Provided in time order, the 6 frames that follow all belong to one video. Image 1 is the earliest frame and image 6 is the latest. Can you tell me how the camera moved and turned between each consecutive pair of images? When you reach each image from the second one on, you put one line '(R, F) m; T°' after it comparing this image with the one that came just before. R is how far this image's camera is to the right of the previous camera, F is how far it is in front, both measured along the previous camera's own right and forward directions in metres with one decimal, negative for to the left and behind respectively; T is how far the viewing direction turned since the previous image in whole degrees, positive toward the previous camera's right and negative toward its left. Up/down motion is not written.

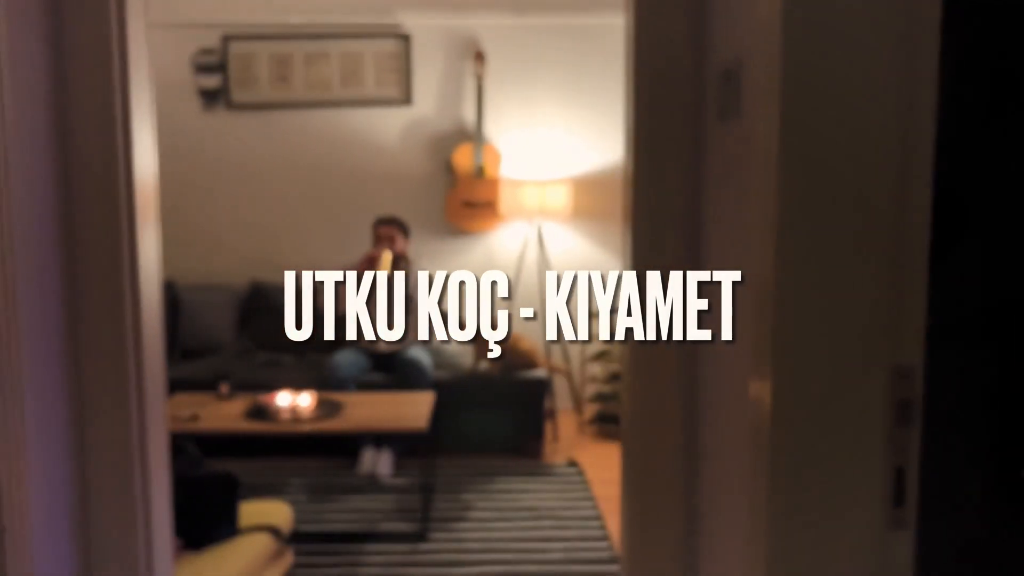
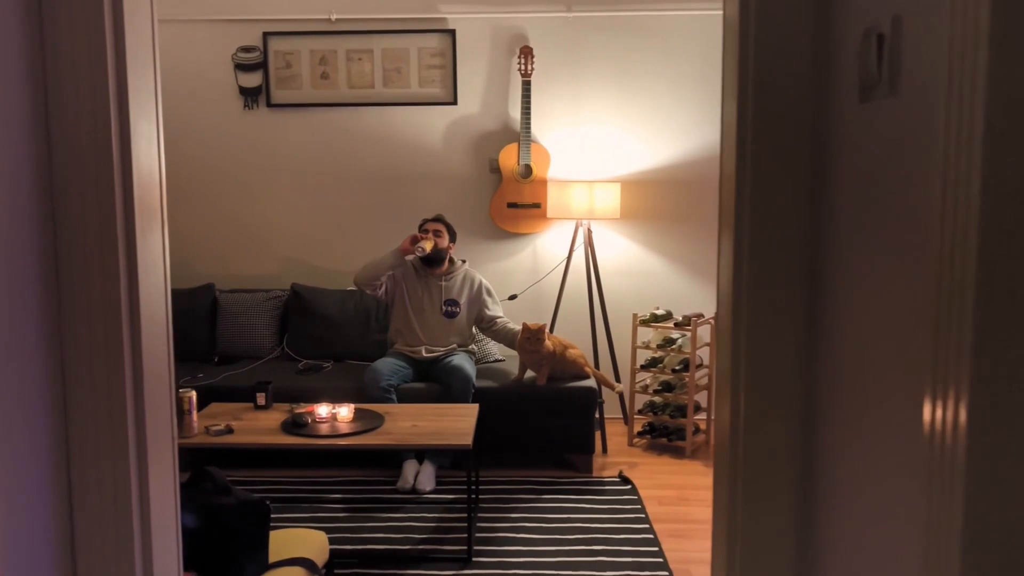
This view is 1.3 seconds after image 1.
(0.0, +0.2) m; -3°
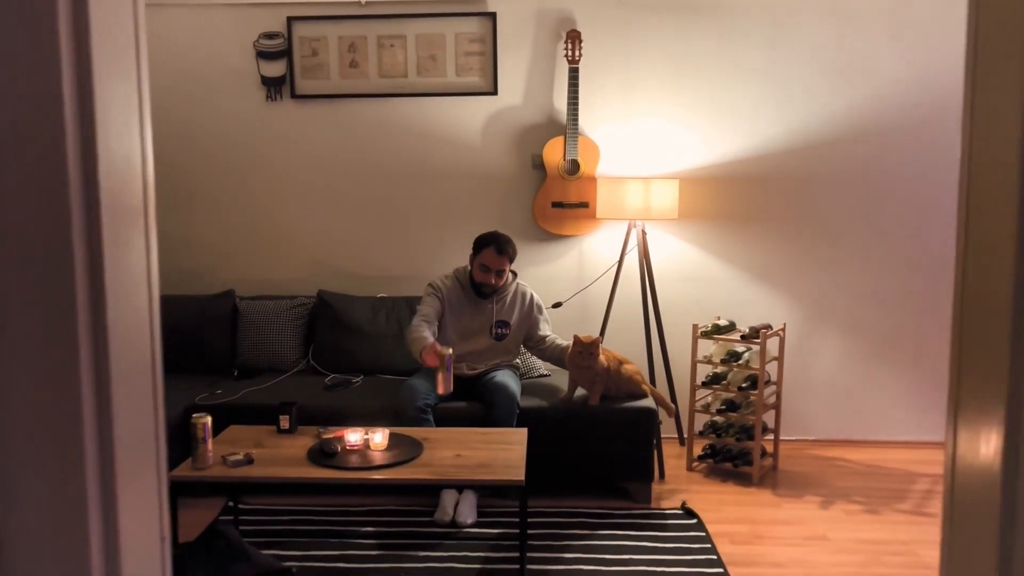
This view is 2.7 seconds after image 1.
(-0.1, +0.3) m; -1°
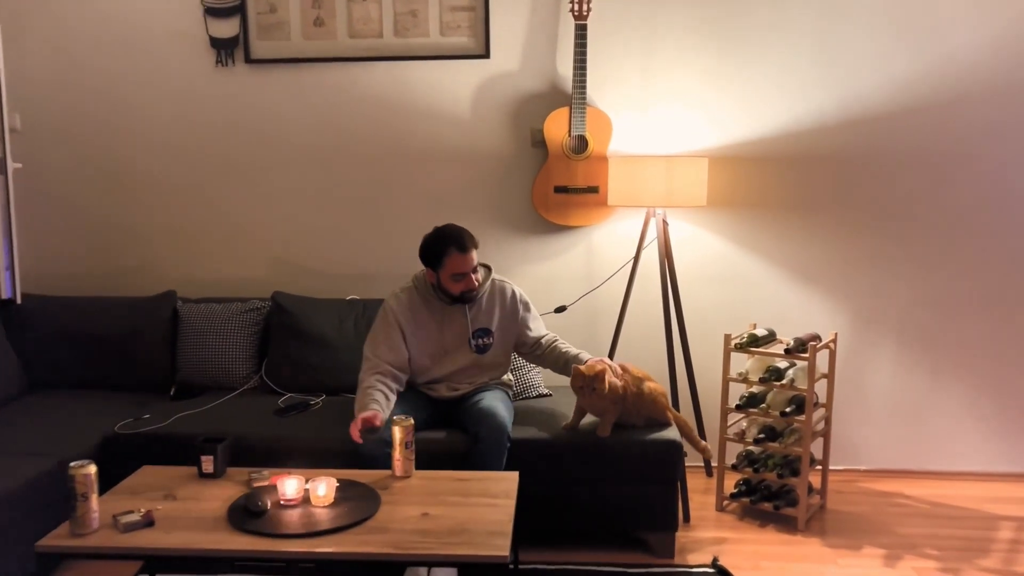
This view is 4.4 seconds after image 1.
(+0.1, +0.6) m; -1°
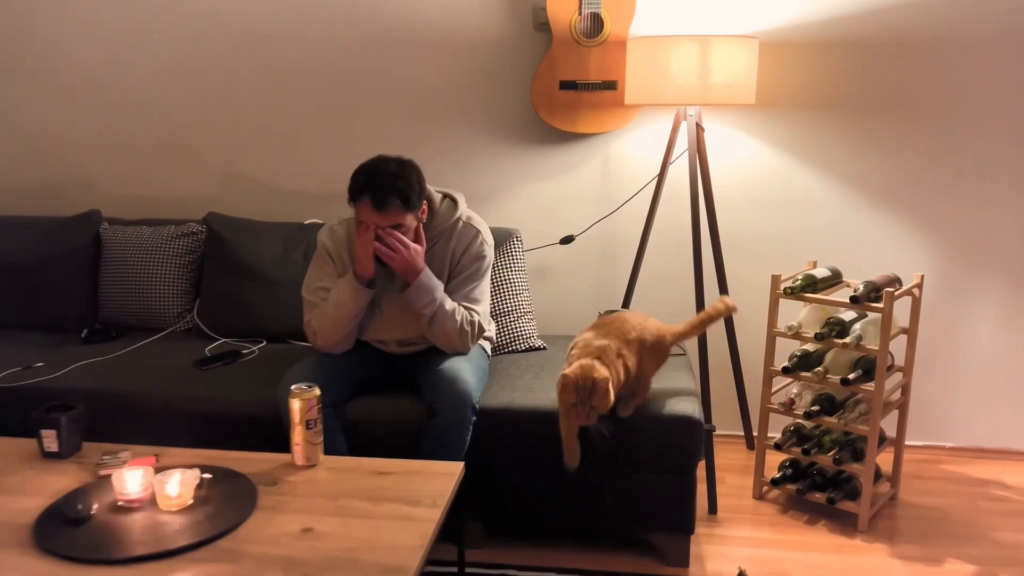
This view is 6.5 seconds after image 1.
(+0.2, +0.6) m; -5°
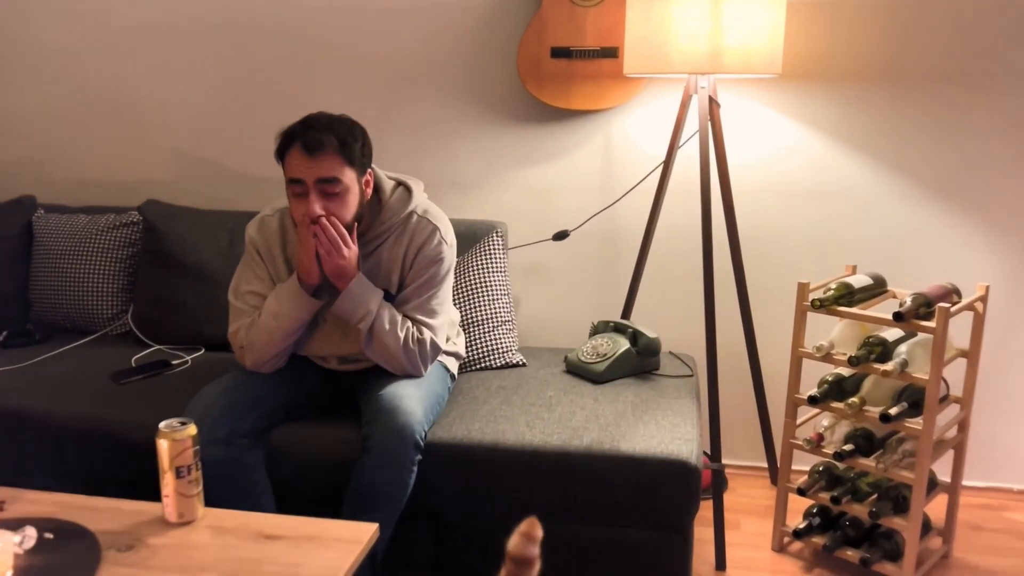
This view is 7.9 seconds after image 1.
(+0.2, +0.3) m; -4°
